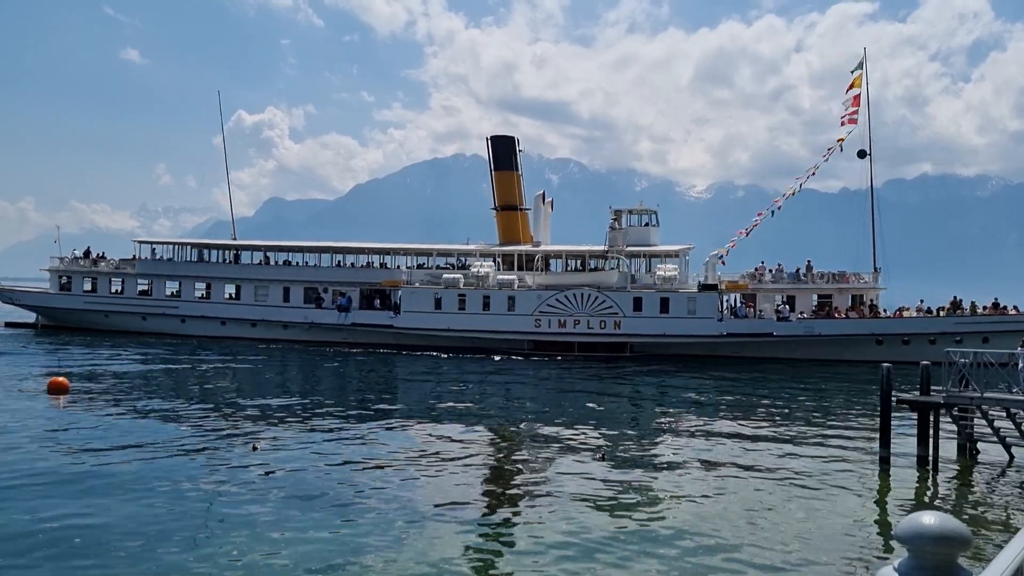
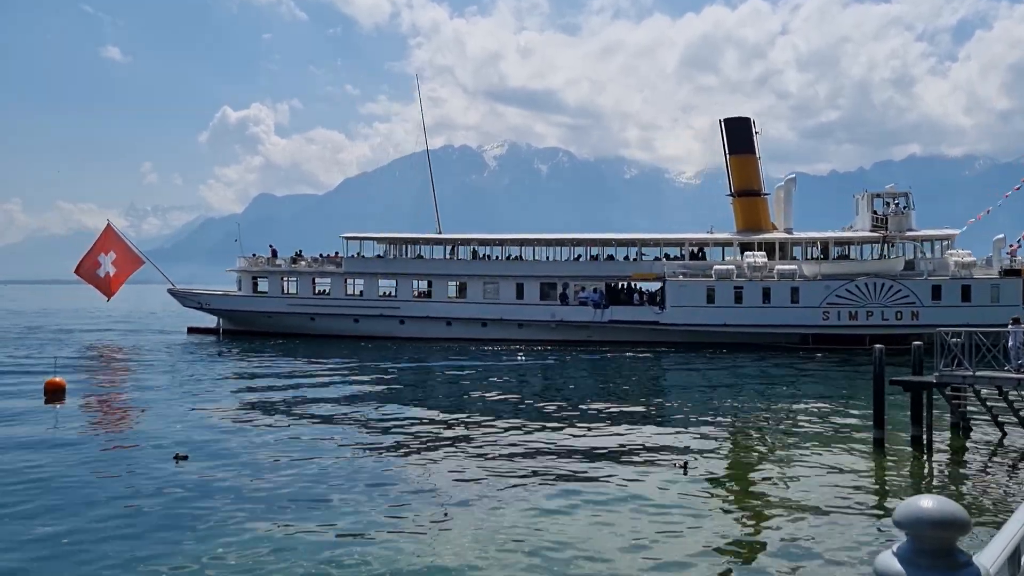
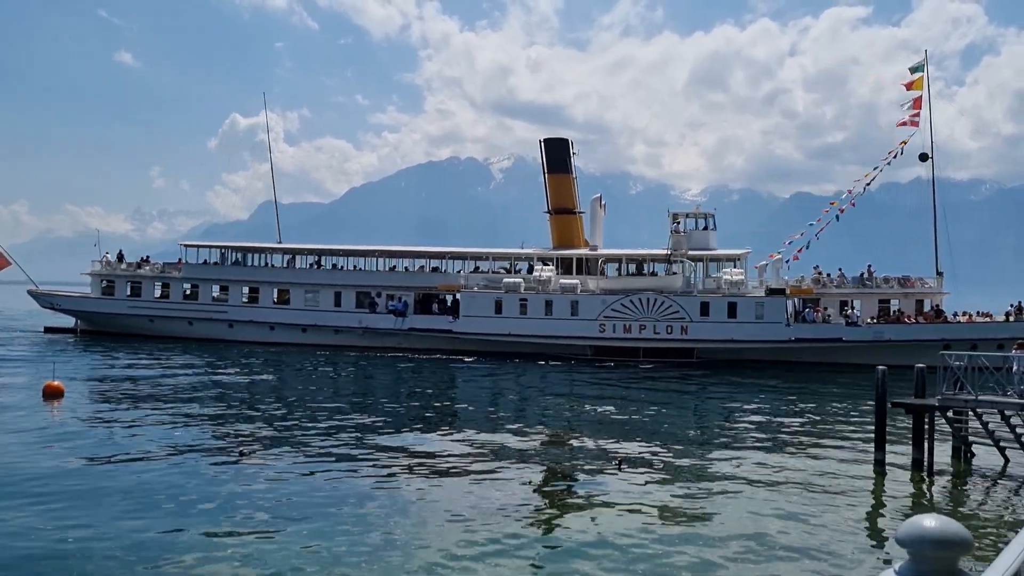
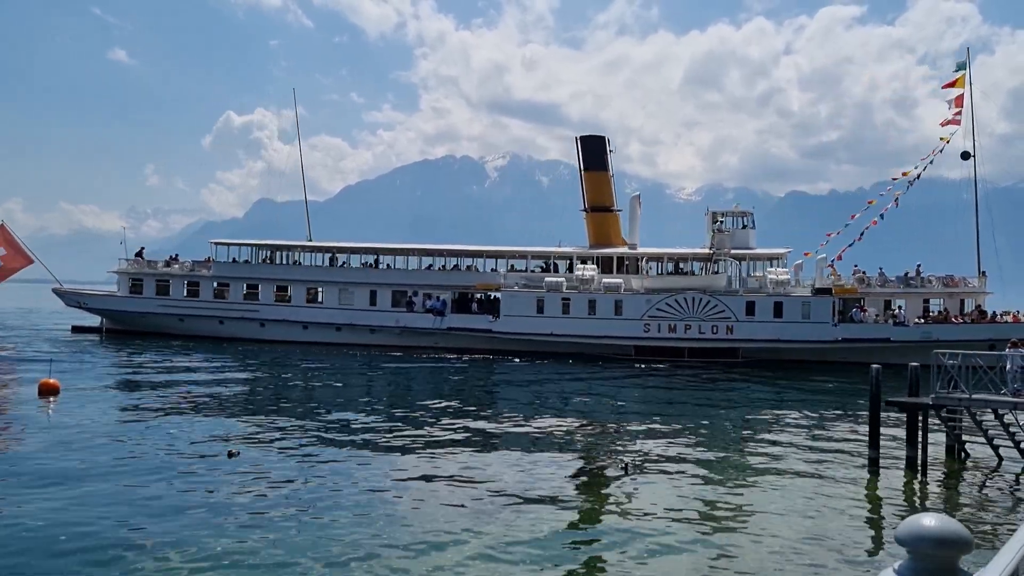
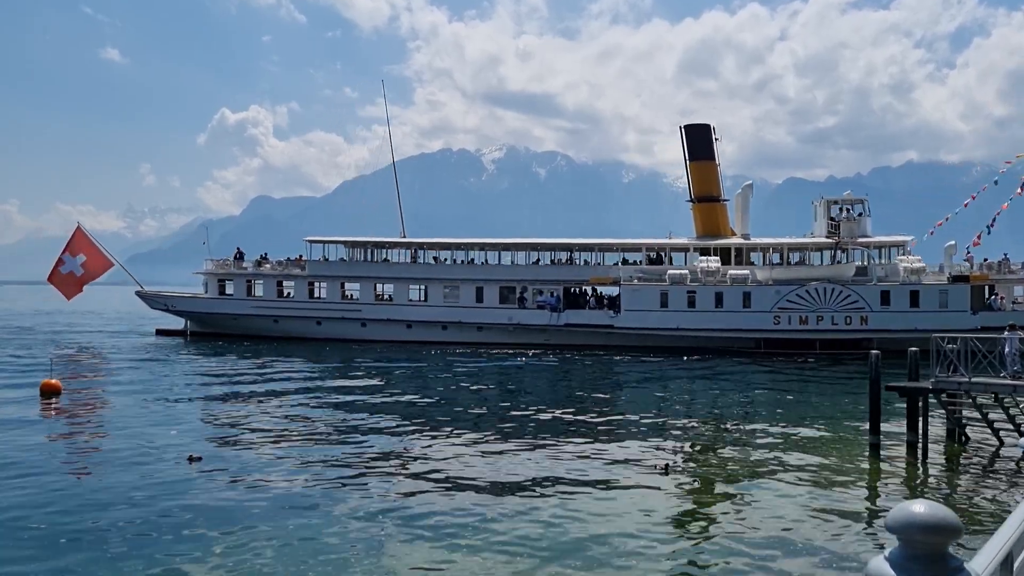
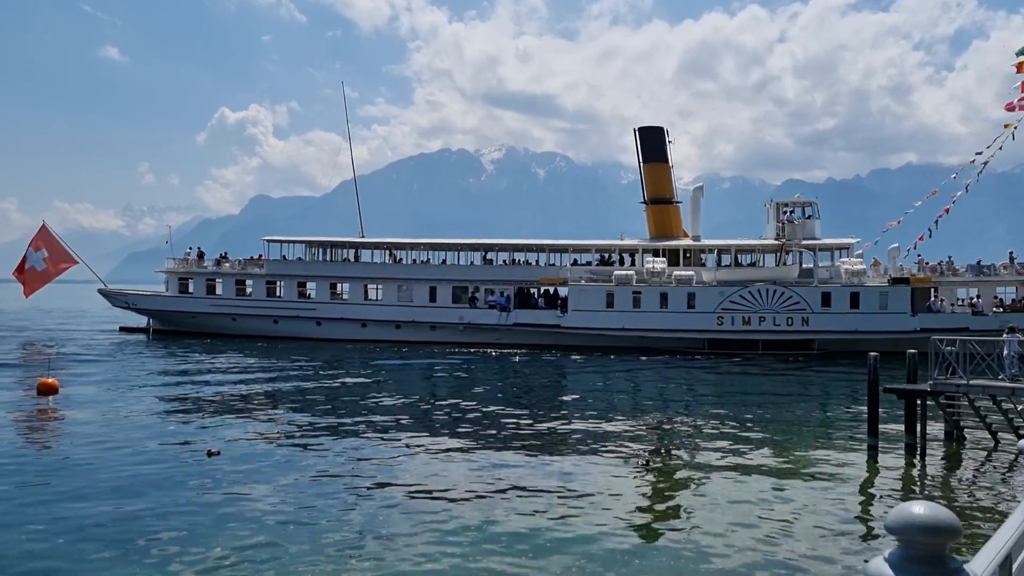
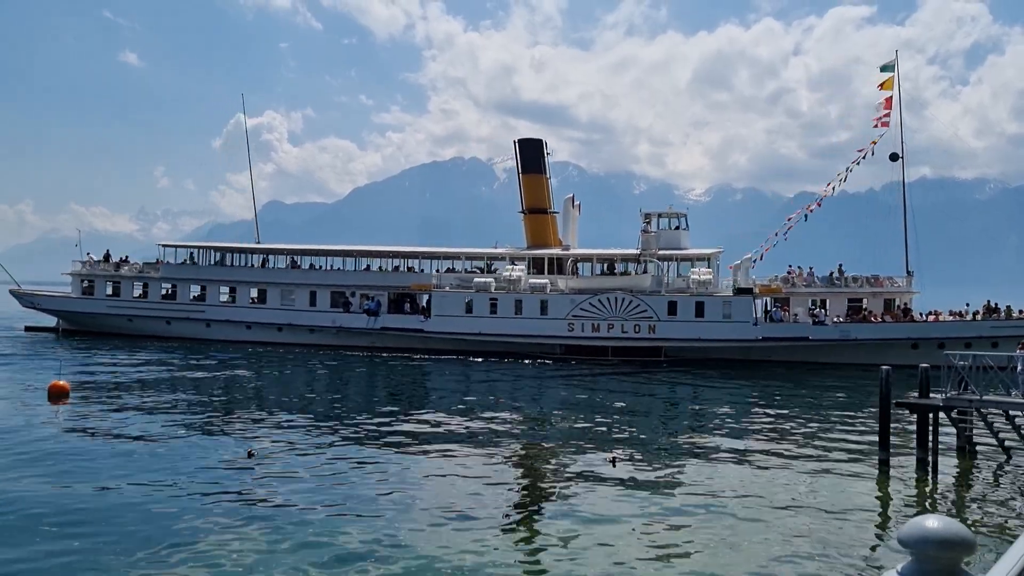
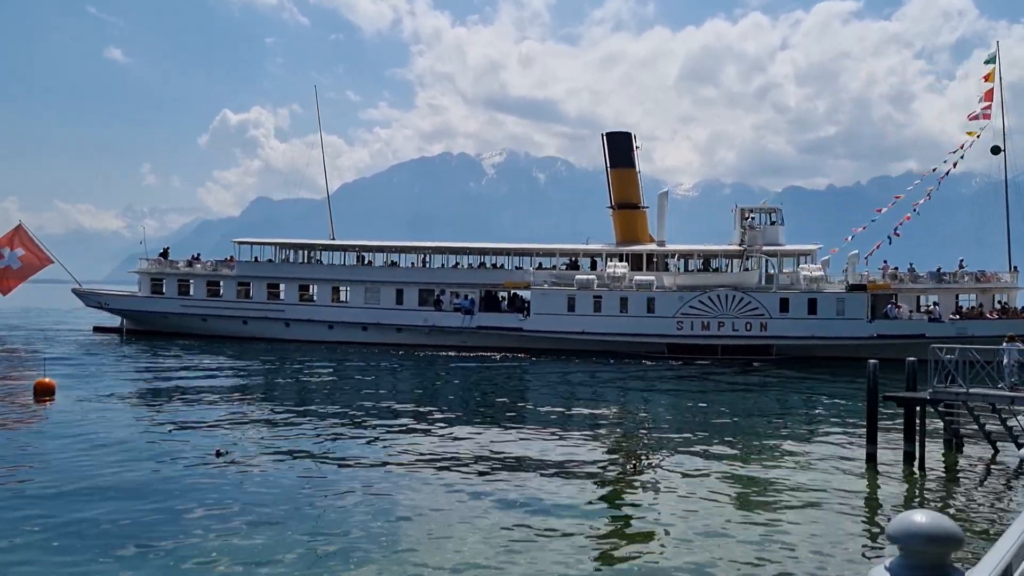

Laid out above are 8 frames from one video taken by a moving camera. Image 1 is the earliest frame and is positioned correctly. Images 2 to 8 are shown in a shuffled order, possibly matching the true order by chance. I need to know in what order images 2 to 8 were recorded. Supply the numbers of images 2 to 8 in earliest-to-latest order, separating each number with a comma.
7, 3, 4, 8, 6, 5, 2
